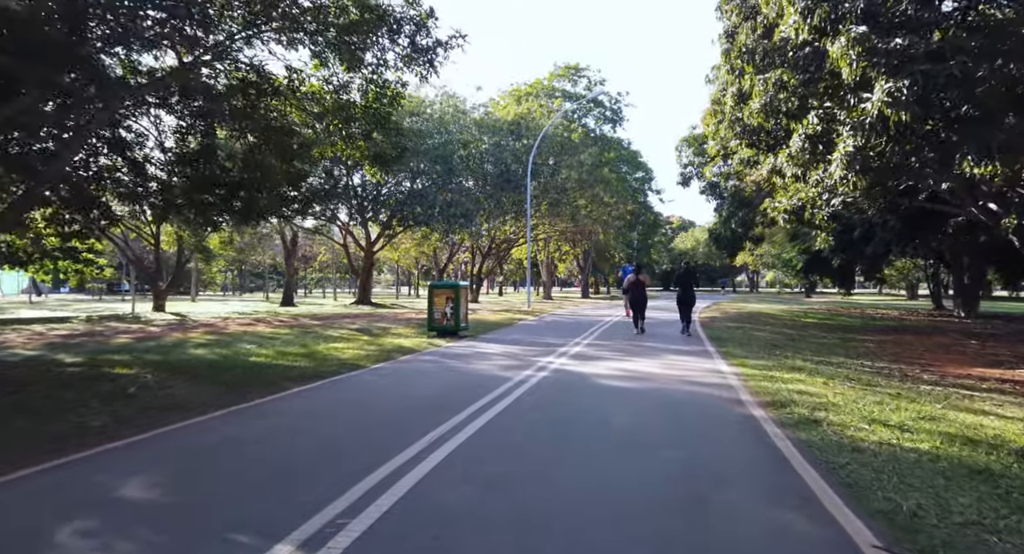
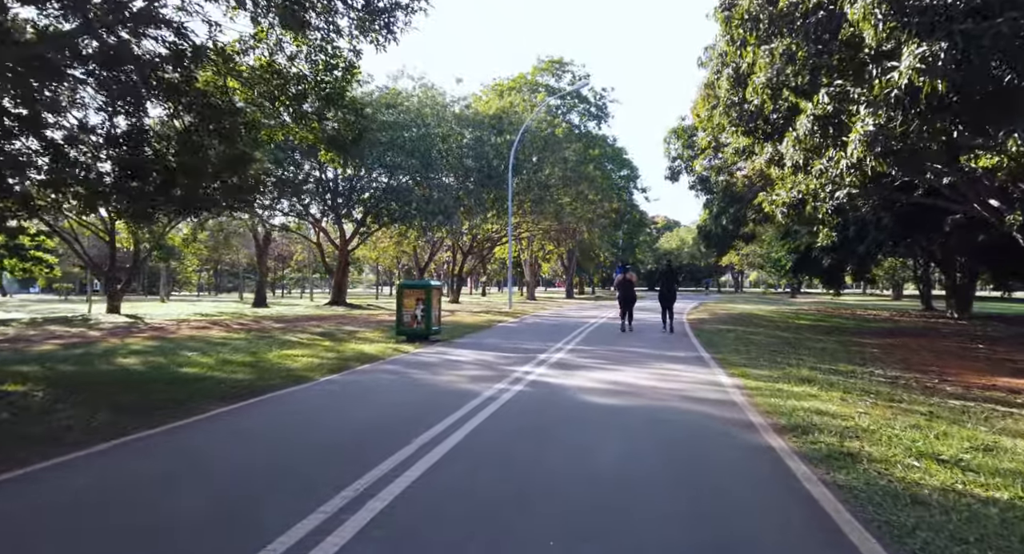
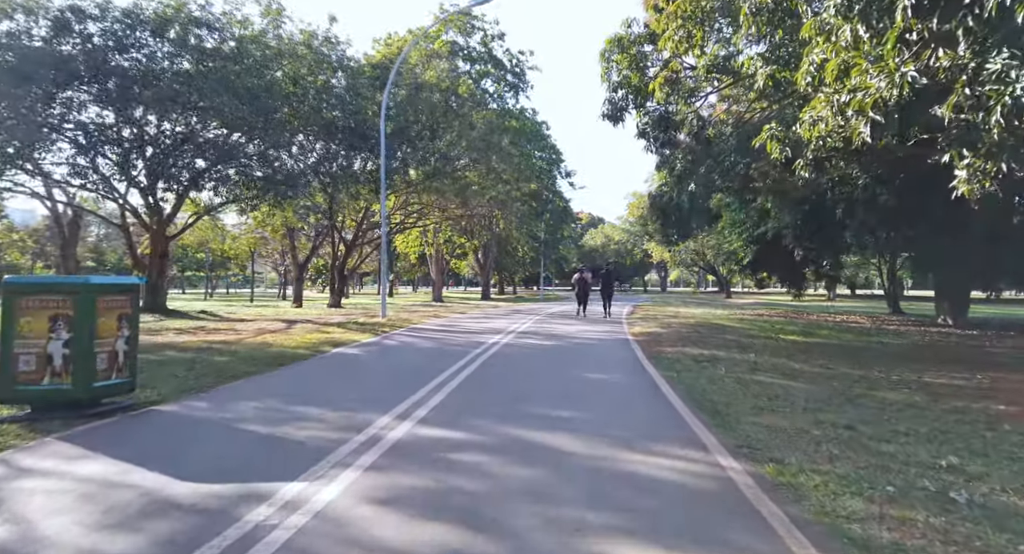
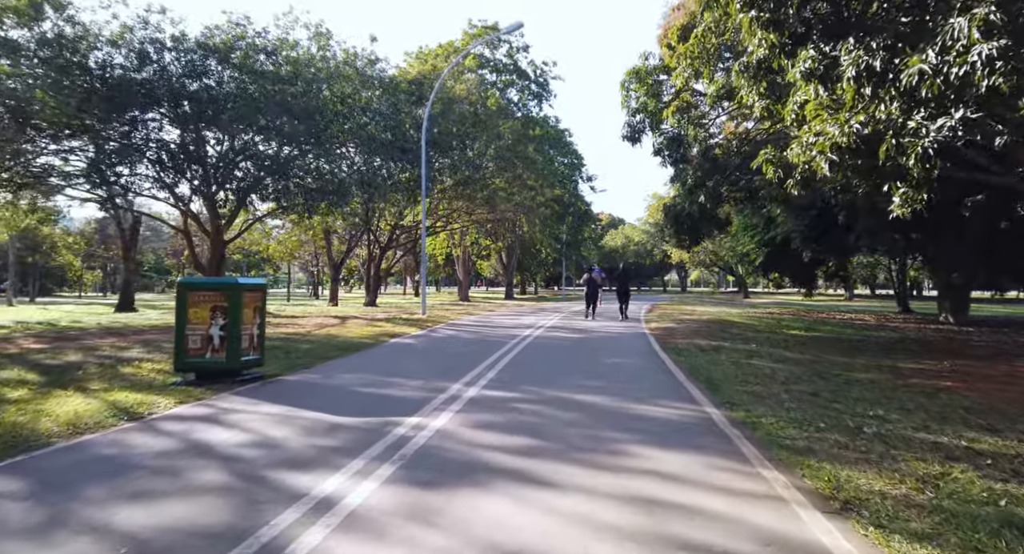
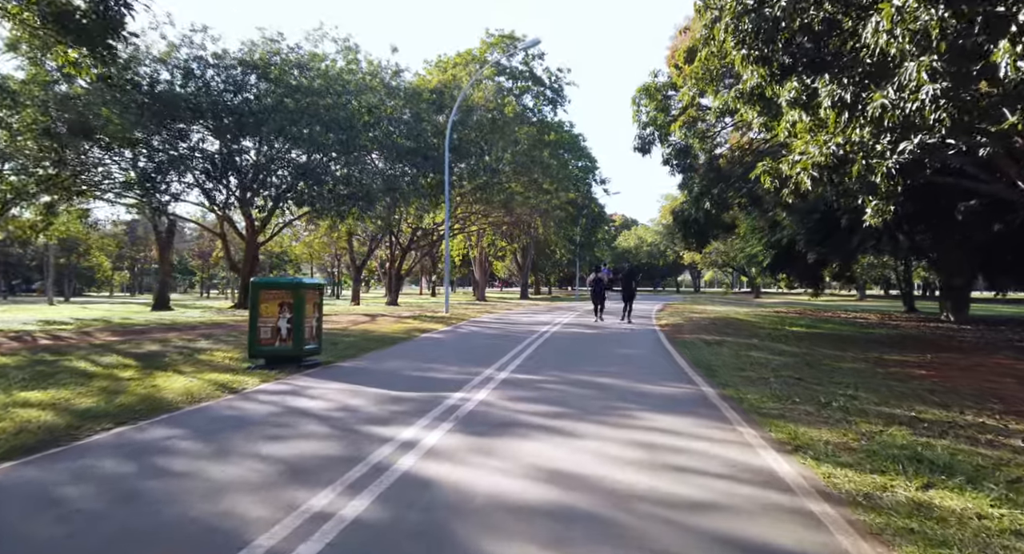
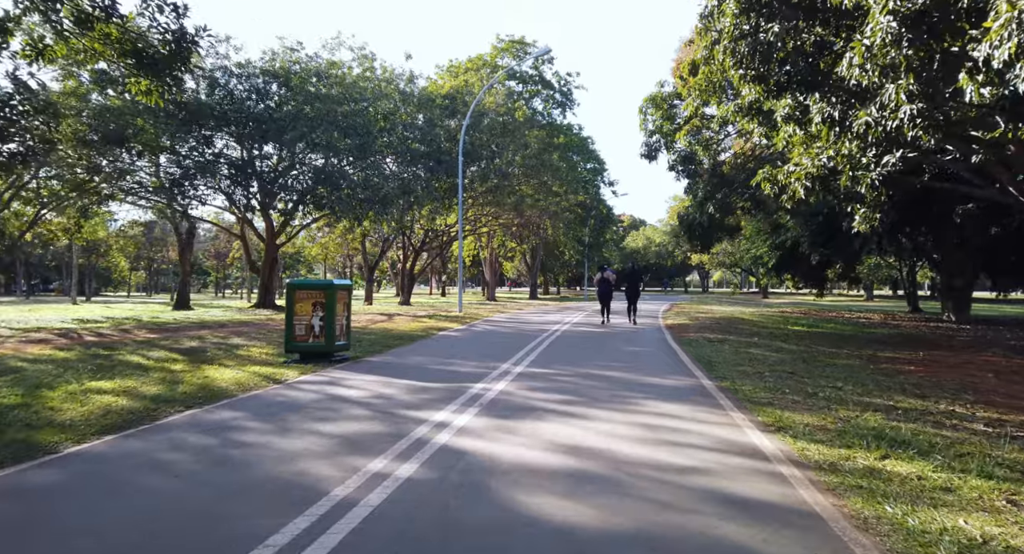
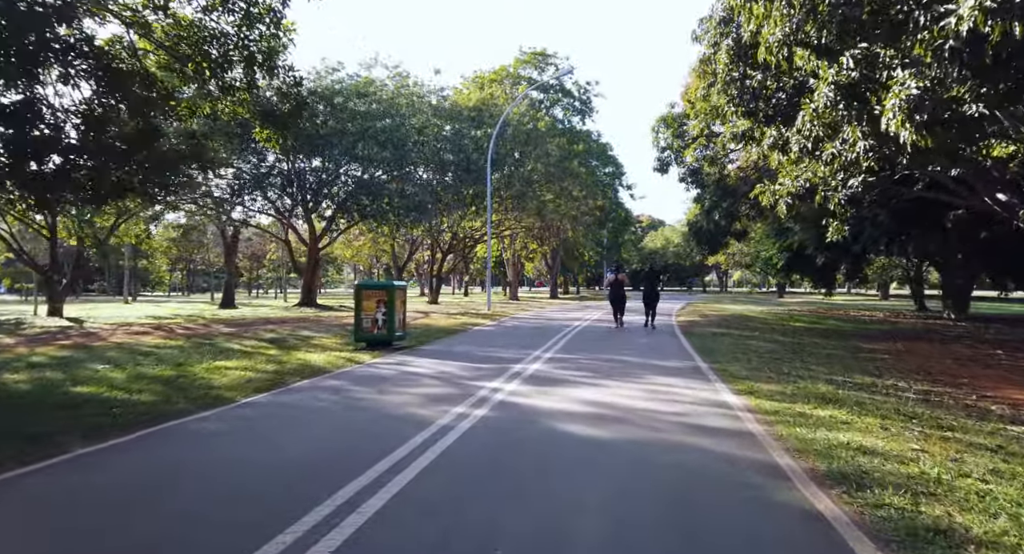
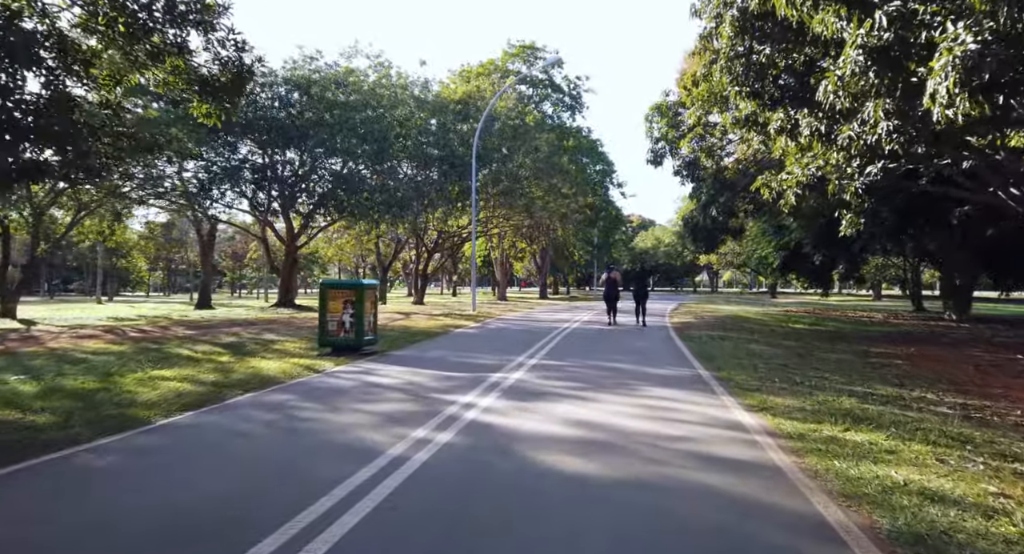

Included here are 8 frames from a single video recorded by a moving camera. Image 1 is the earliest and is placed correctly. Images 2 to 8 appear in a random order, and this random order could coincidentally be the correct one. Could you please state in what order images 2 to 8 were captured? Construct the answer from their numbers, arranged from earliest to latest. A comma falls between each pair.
2, 7, 8, 6, 5, 4, 3
